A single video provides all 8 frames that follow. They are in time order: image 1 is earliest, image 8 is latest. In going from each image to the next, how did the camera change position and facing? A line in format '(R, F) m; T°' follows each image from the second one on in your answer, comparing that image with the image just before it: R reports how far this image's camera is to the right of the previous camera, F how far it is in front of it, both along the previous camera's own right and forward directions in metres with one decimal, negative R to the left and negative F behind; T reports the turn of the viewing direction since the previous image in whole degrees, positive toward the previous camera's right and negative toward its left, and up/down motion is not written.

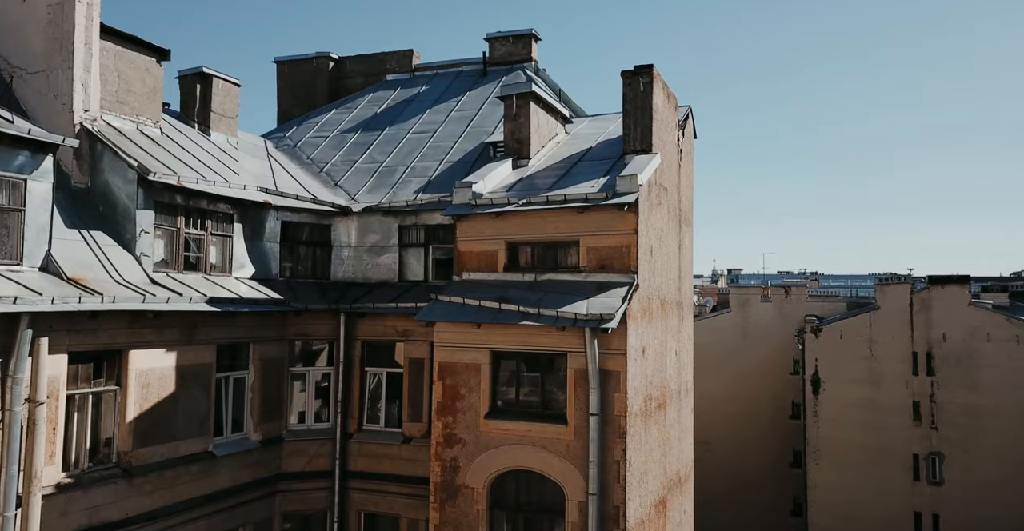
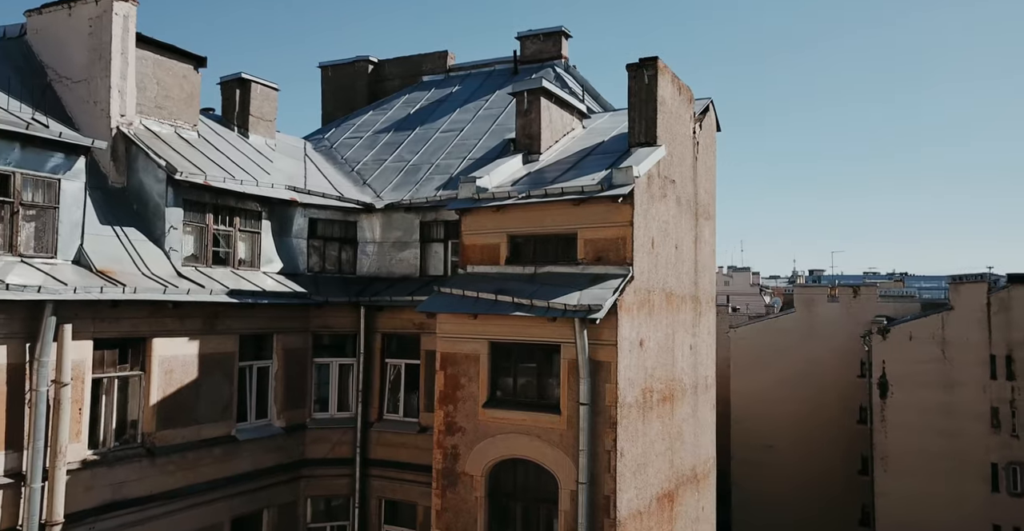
(+2.0, -0.2) m; -7°
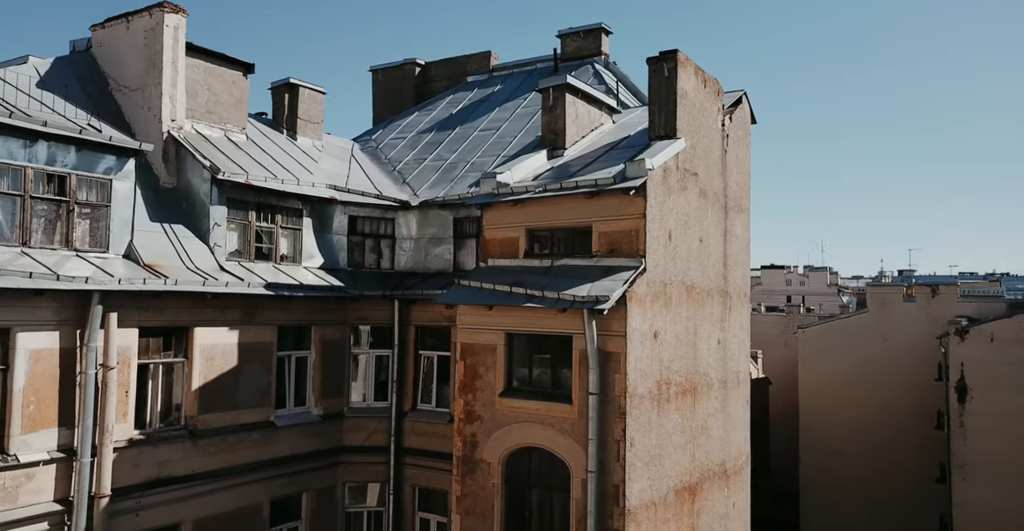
(+1.6, -0.3) m; -6°
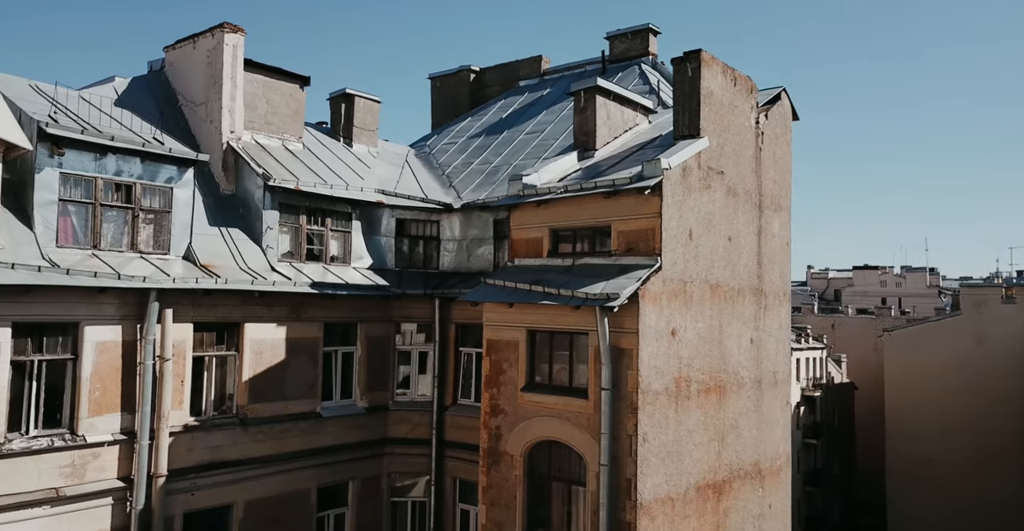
(+1.9, -0.4) m; -7°
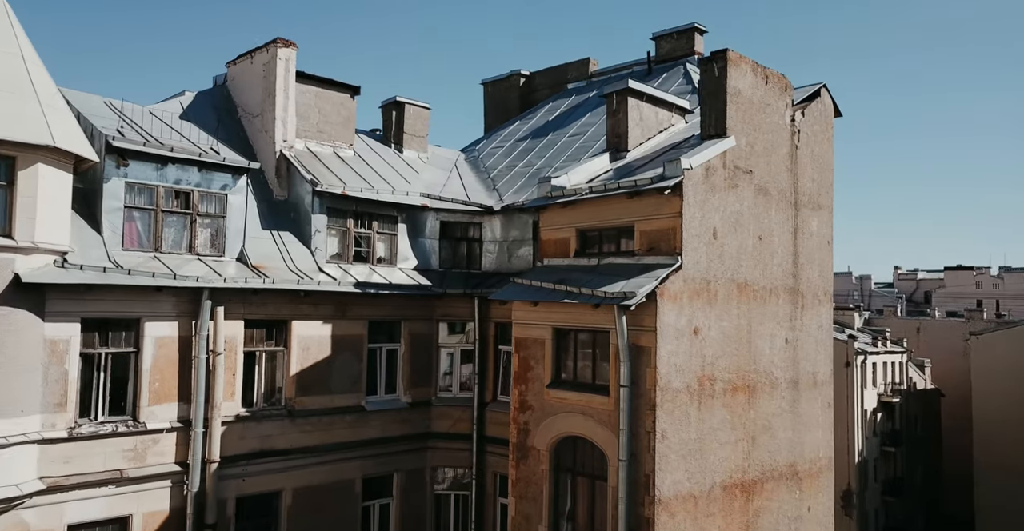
(+1.4, -0.4) m; -6°
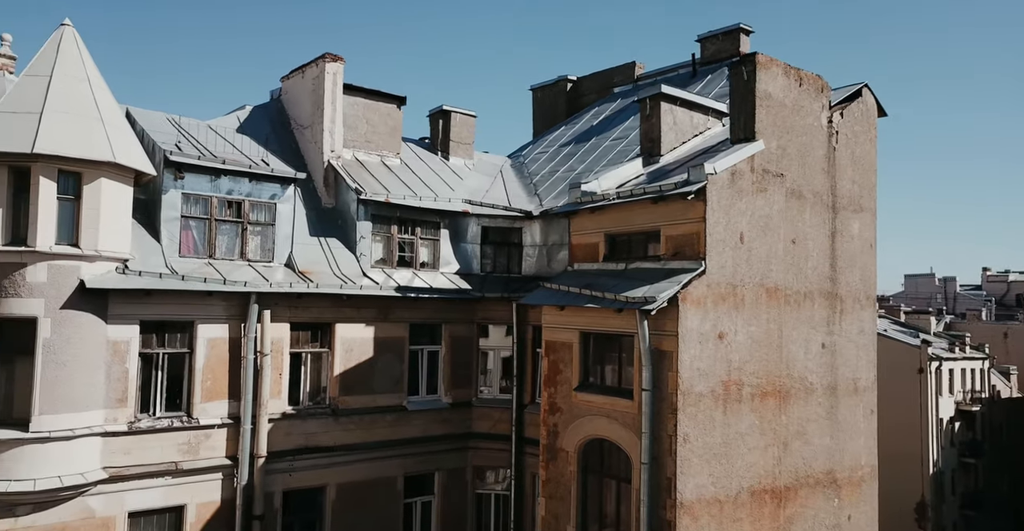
(+1.2, -0.3) m; -6°
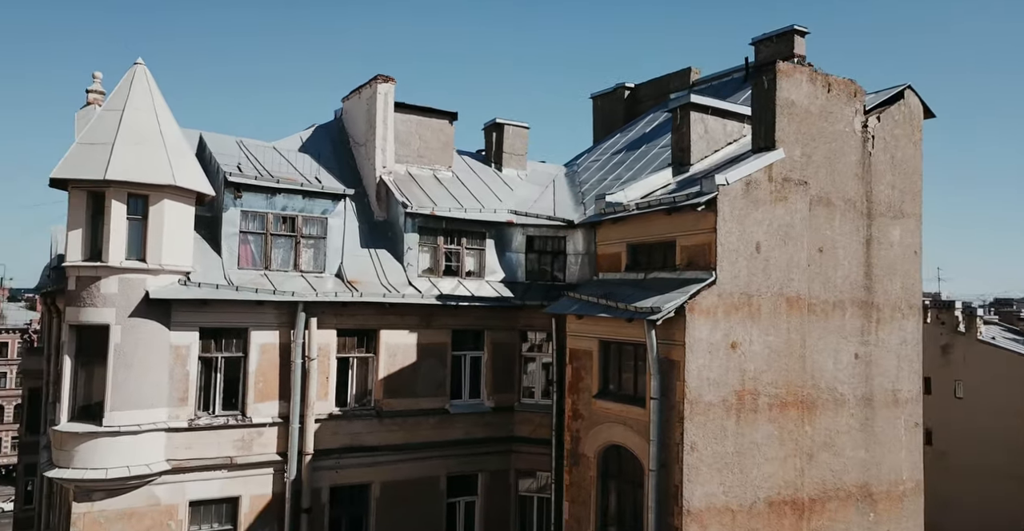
(+2.3, -0.5) m; -8°
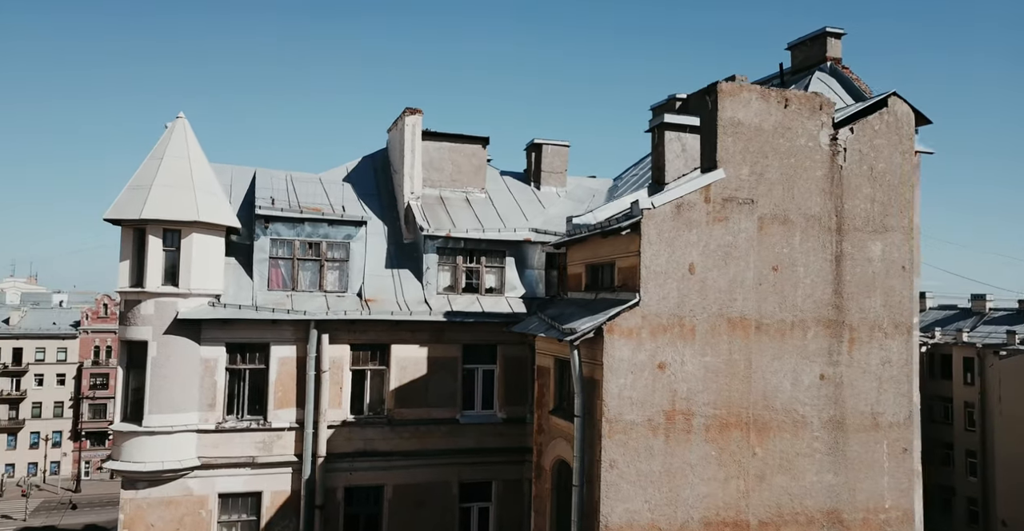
(+5.8, -0.4) m; -14°
